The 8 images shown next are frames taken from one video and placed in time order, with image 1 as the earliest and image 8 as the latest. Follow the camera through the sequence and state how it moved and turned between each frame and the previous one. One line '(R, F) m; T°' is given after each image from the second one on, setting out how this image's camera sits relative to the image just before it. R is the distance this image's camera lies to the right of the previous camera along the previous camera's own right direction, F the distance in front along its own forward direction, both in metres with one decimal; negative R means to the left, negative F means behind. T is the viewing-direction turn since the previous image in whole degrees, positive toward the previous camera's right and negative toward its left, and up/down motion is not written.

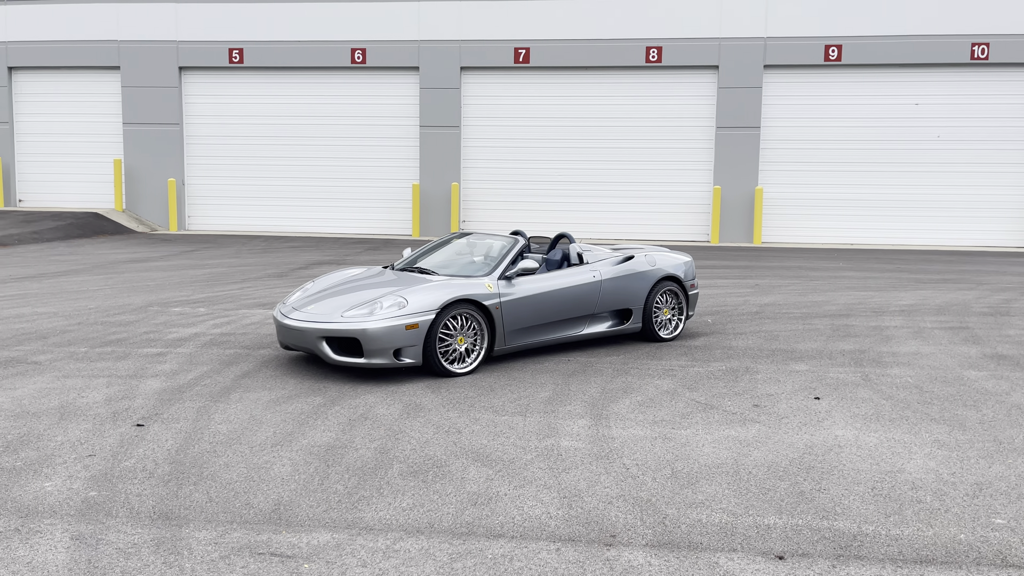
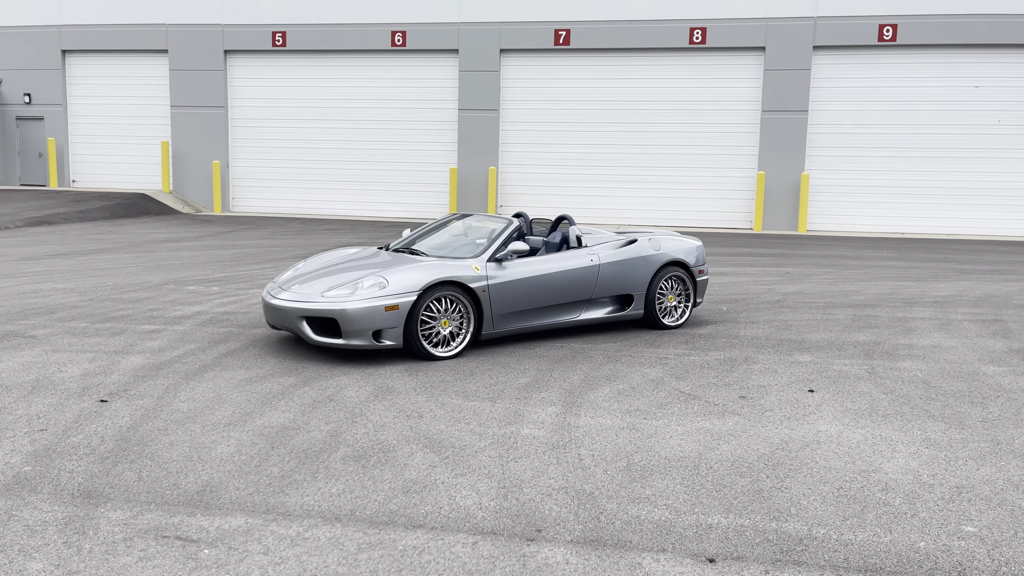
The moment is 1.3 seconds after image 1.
(+0.5, +0.2) m; -4°
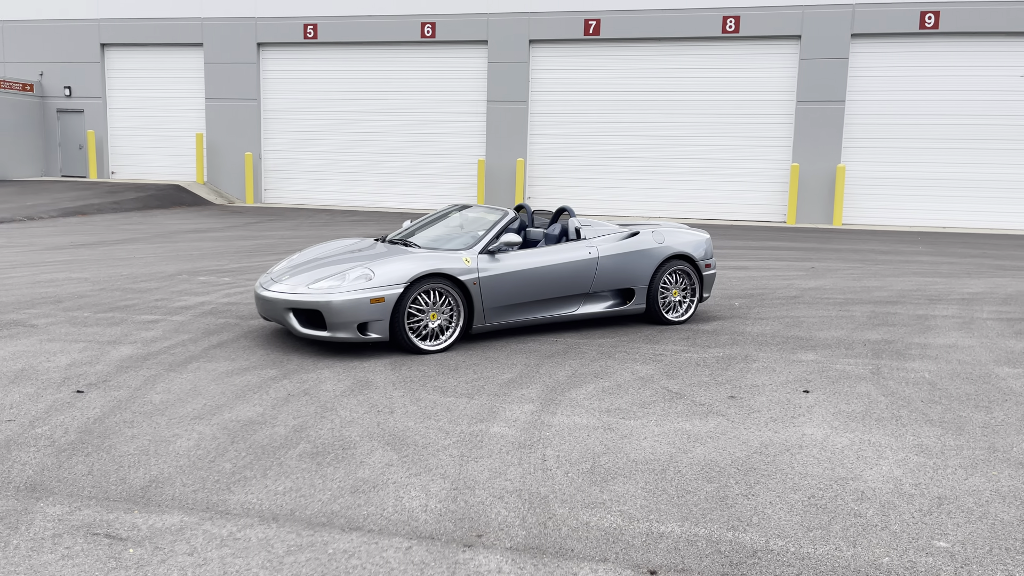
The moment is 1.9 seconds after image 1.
(+0.4, +0.2) m; -3°
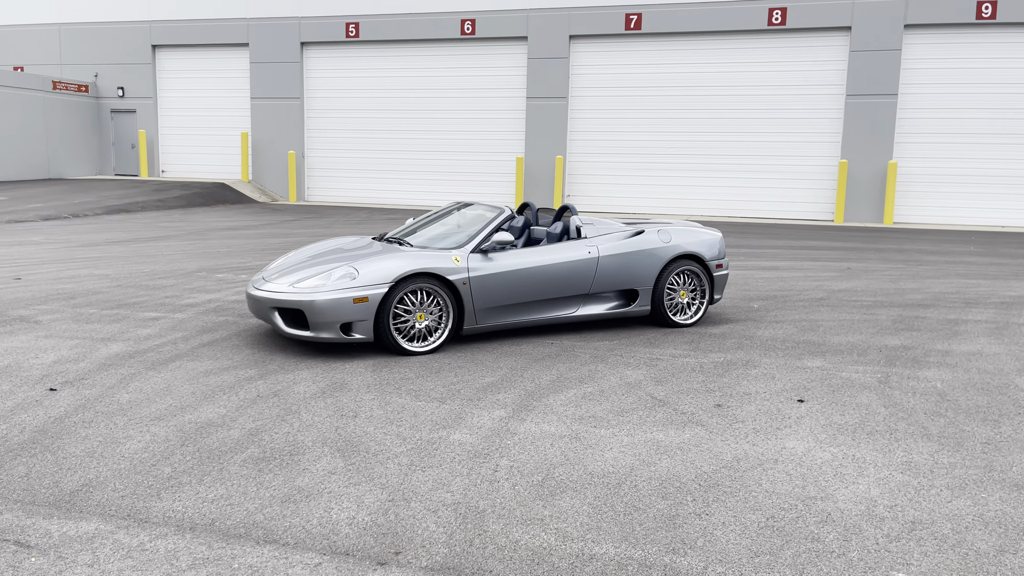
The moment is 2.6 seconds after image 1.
(+0.5, +0.2) m; -4°
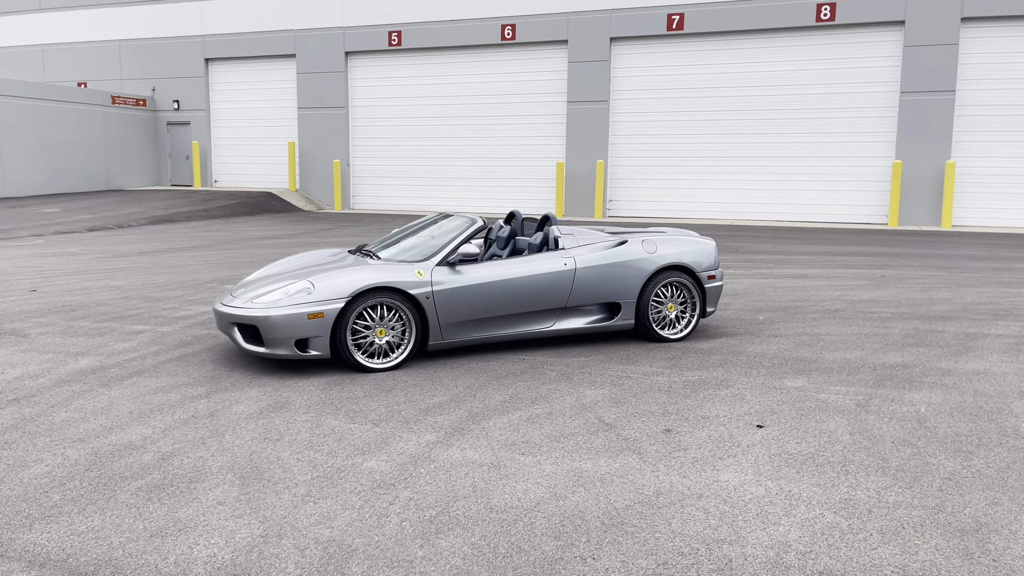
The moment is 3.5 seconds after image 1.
(+0.7, +0.3) m; -5°
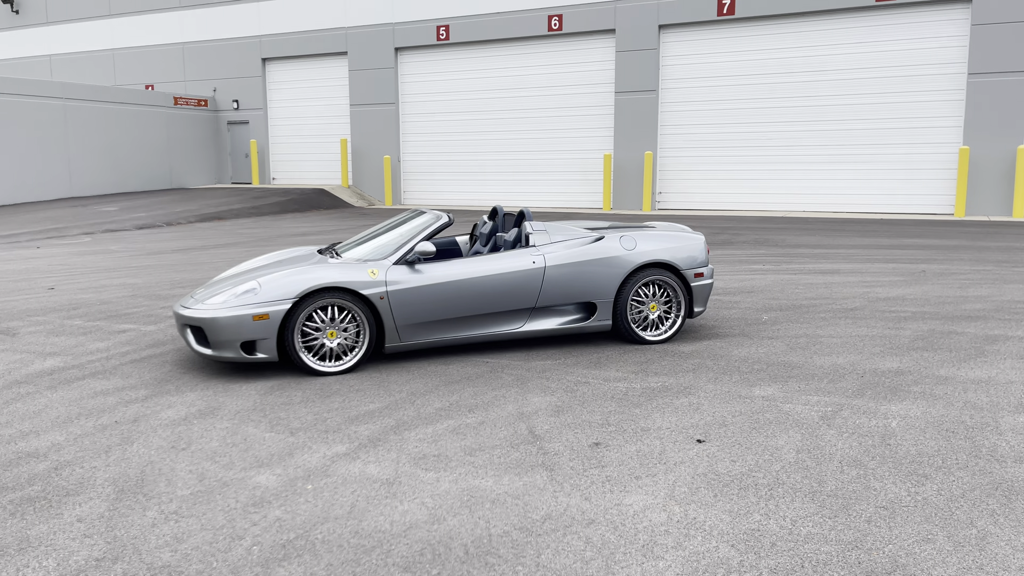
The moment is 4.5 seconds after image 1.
(+0.8, +0.3) m; -5°
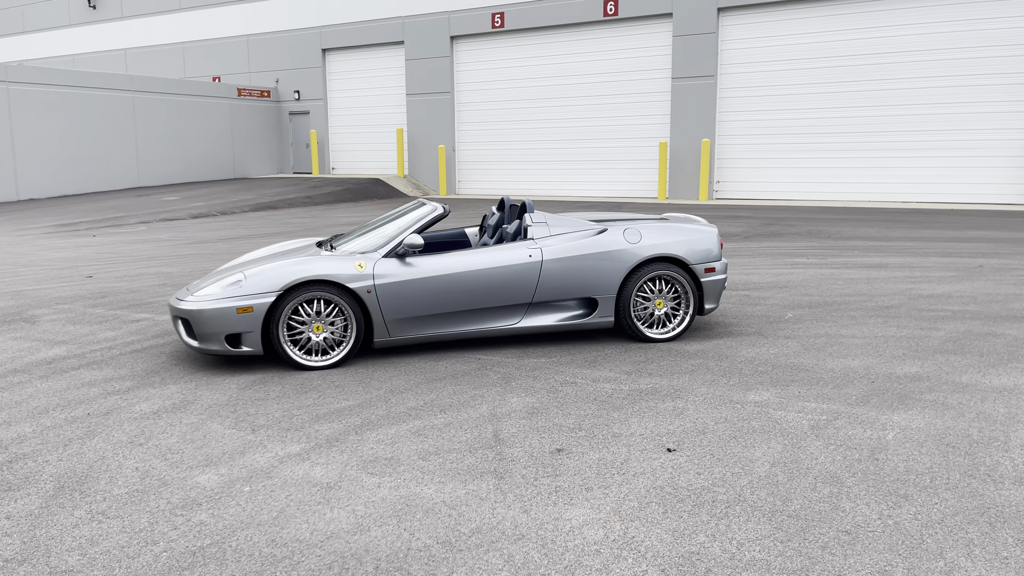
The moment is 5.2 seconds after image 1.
(+0.5, +0.2) m; -5°
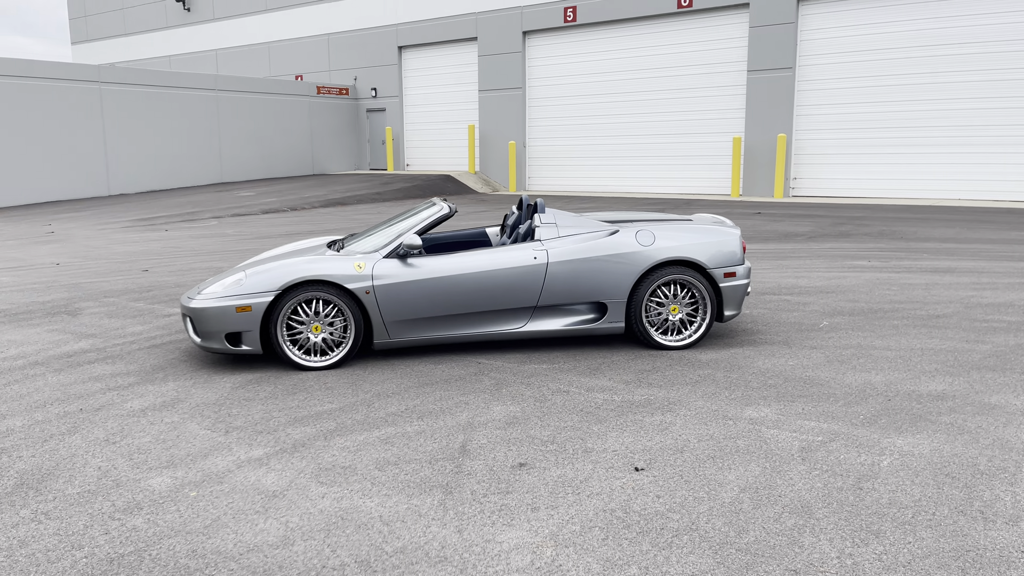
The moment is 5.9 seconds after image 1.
(+0.6, +0.2) m; -6°
